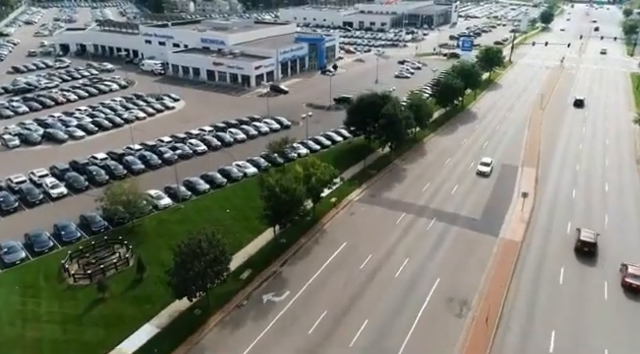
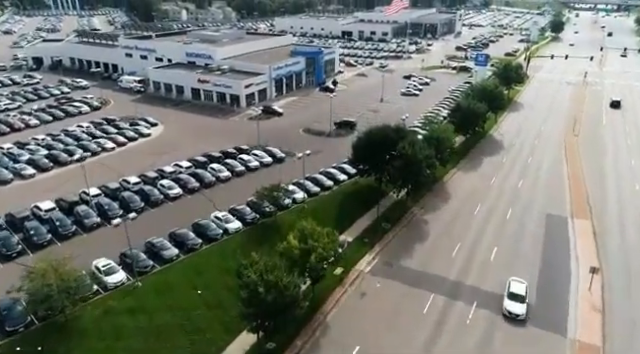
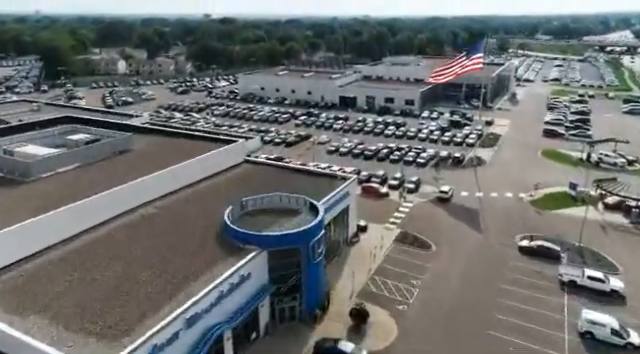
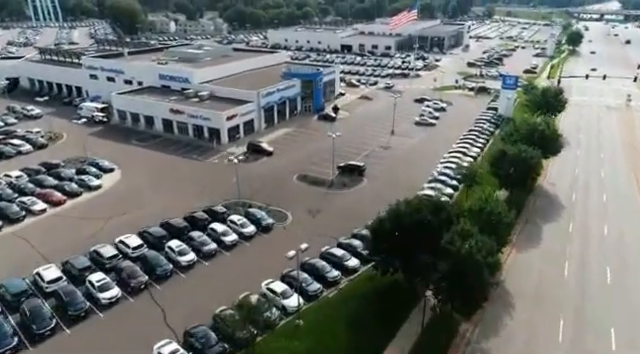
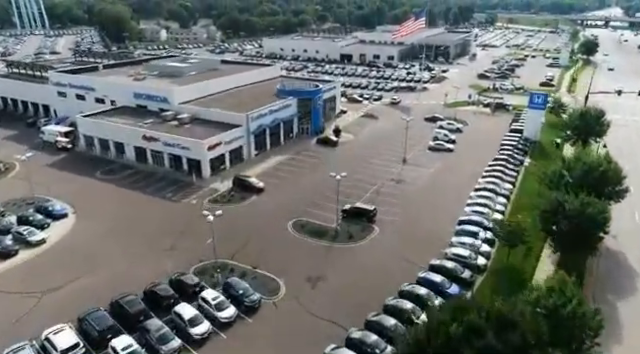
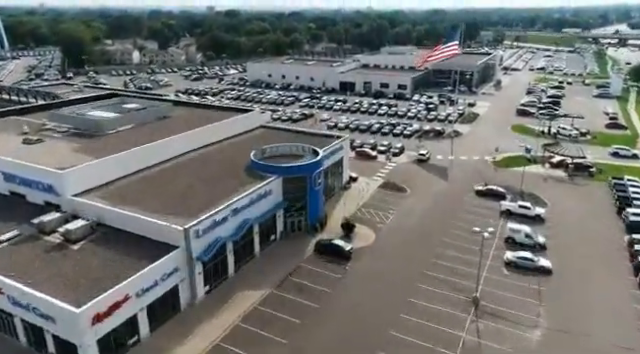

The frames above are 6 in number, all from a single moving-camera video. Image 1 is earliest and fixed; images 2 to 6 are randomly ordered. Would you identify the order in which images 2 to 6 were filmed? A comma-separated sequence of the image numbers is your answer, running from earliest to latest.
2, 4, 5, 6, 3
